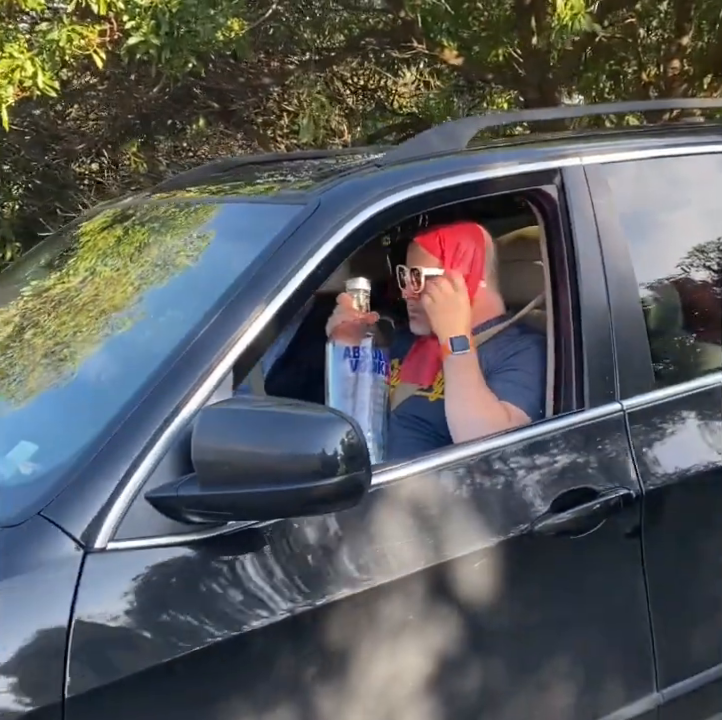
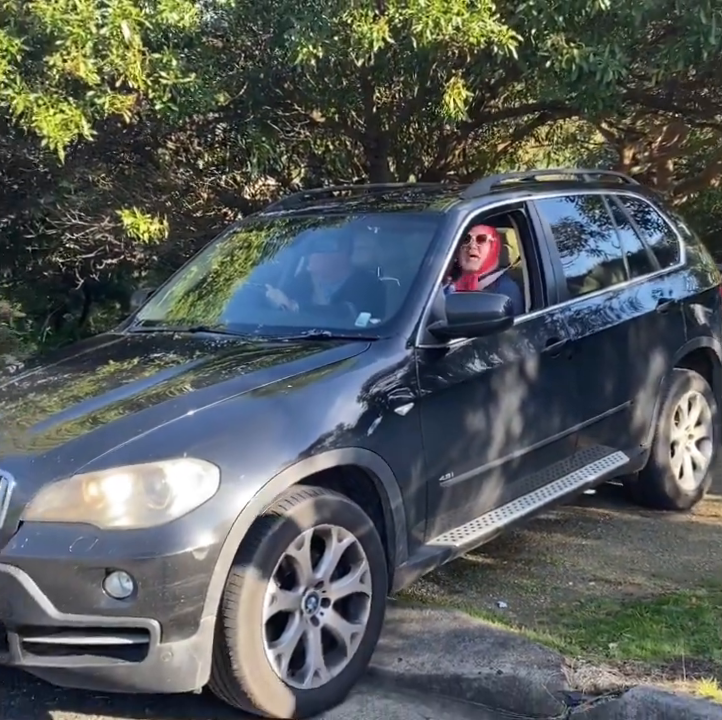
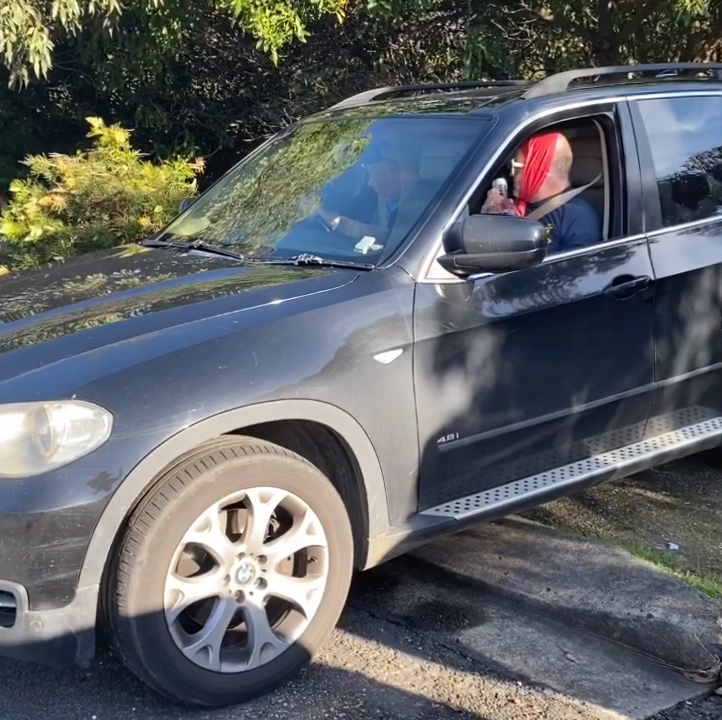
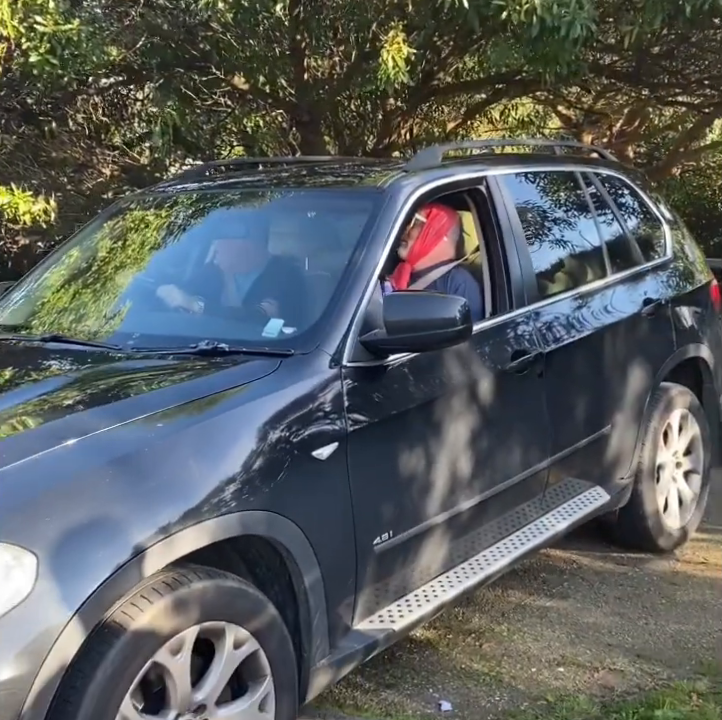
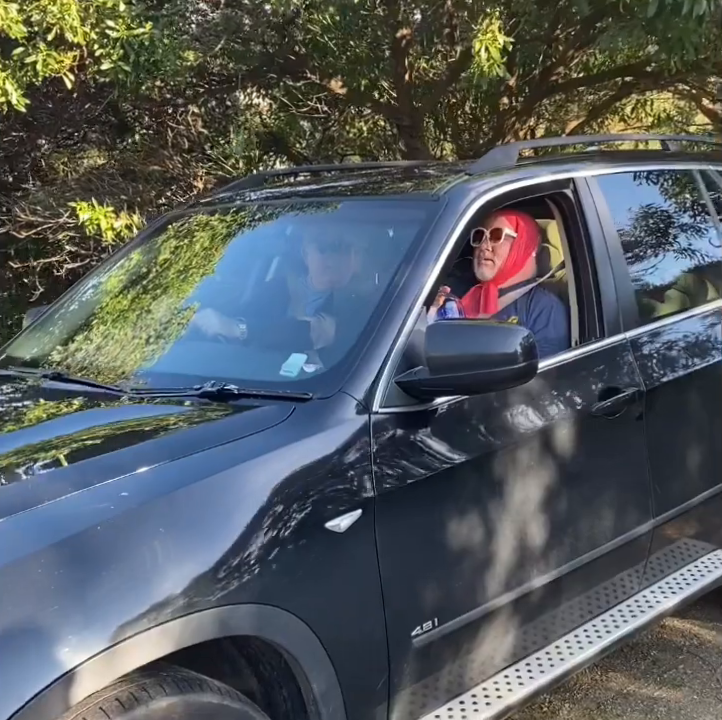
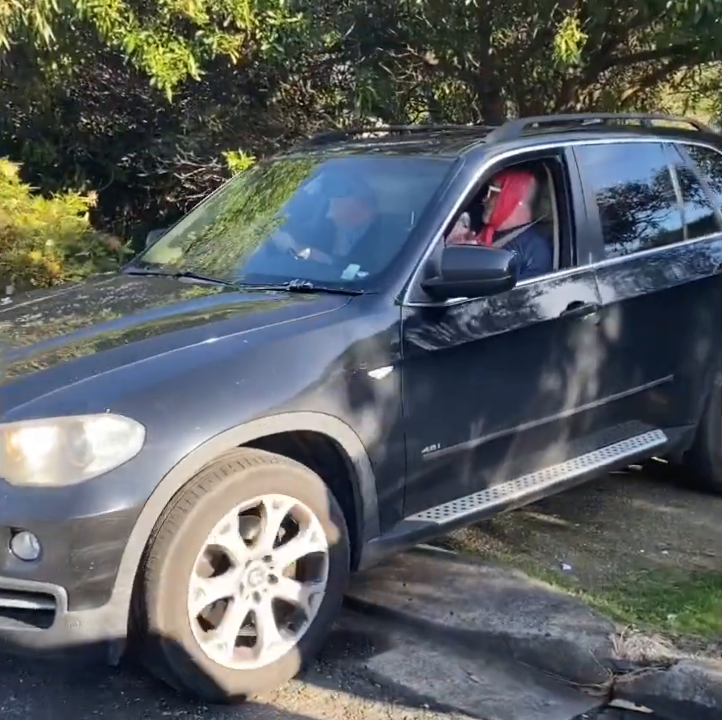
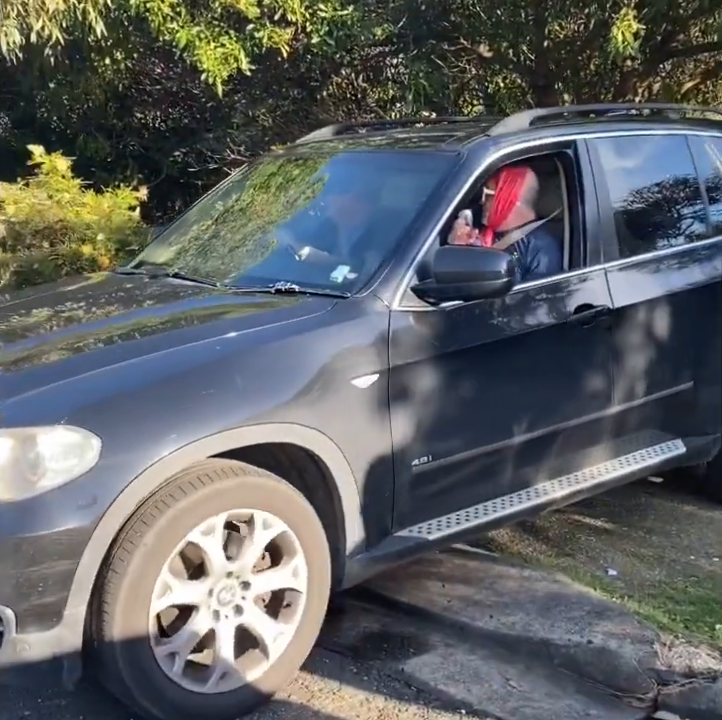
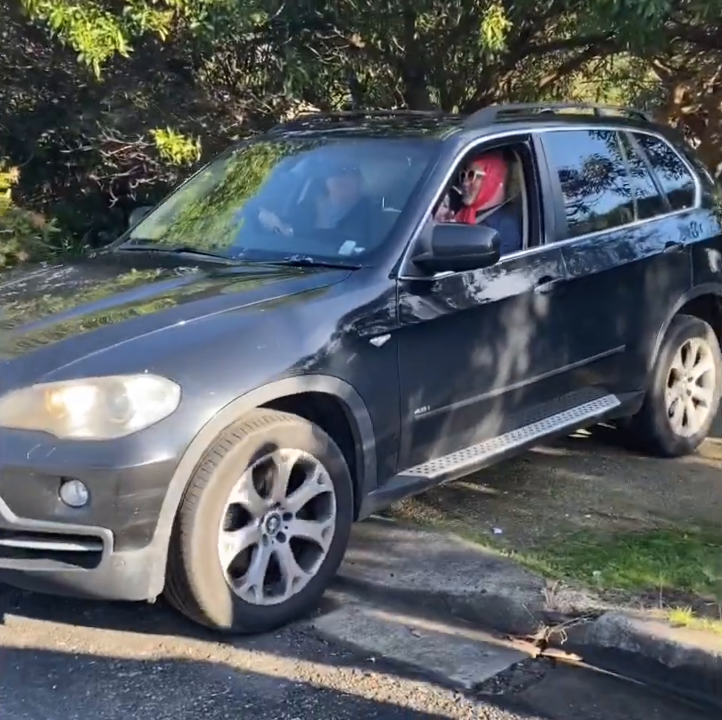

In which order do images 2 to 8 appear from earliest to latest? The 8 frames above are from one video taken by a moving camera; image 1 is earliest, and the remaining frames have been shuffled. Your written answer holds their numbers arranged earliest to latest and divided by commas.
5, 4, 2, 8, 6, 7, 3
